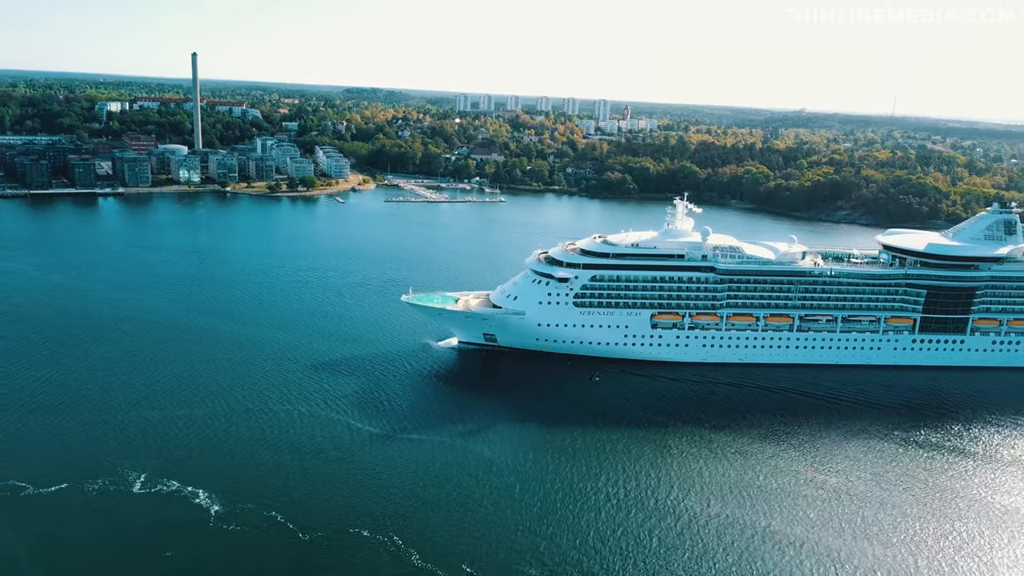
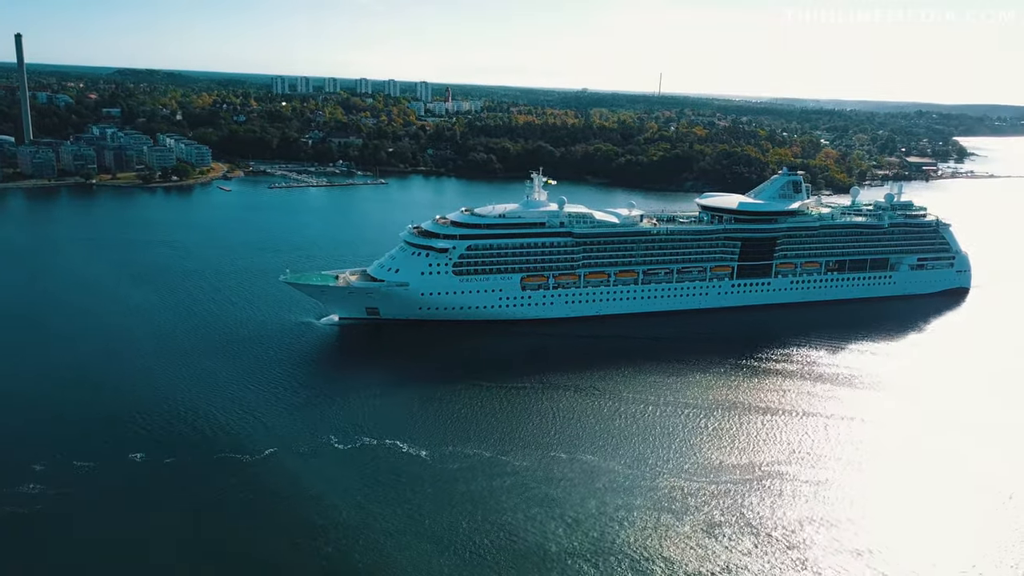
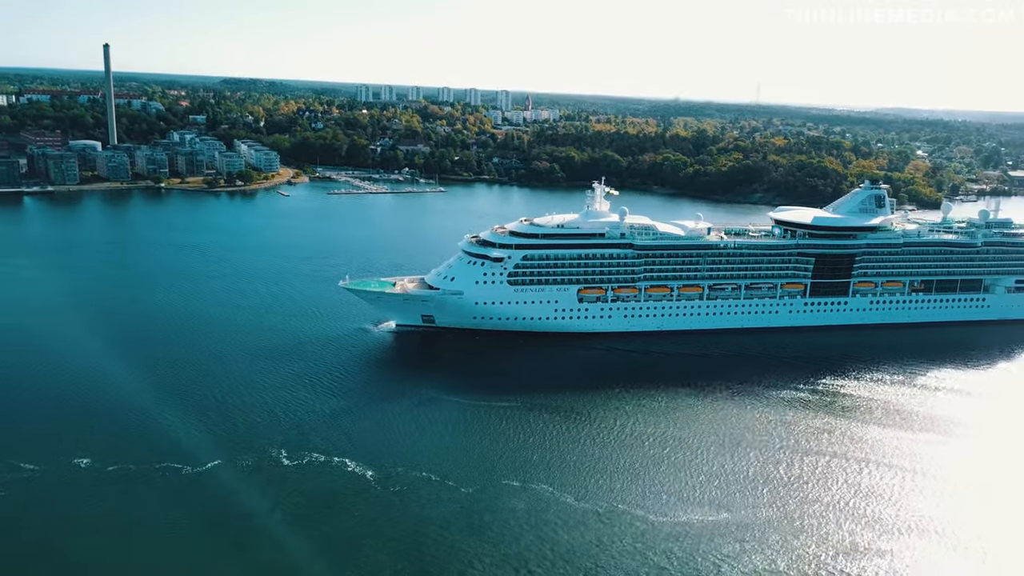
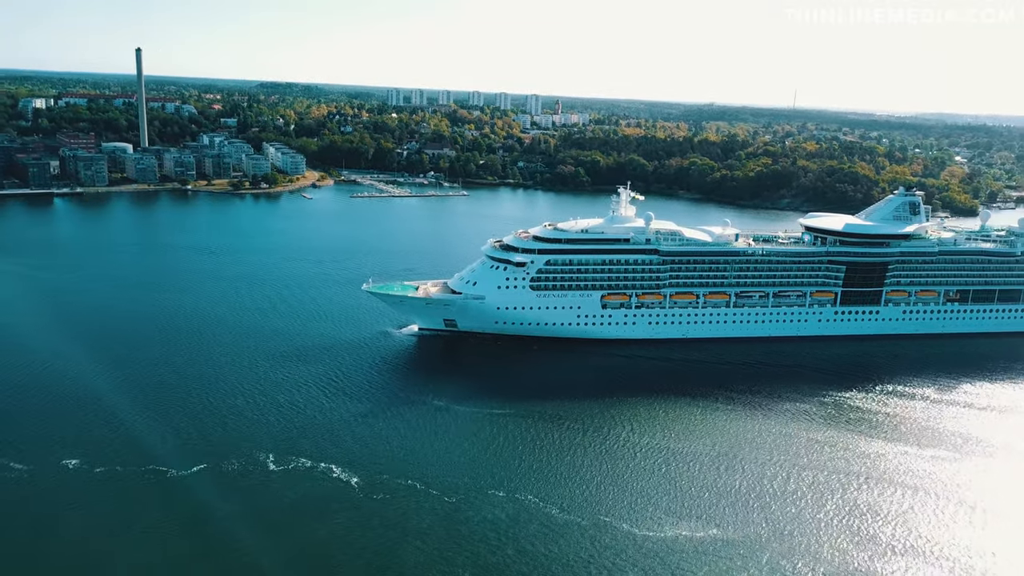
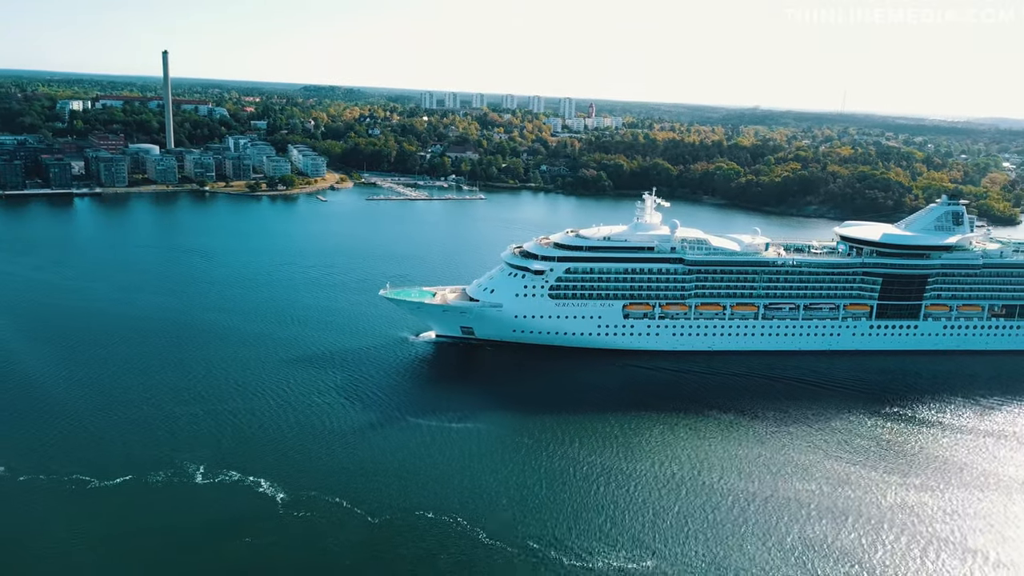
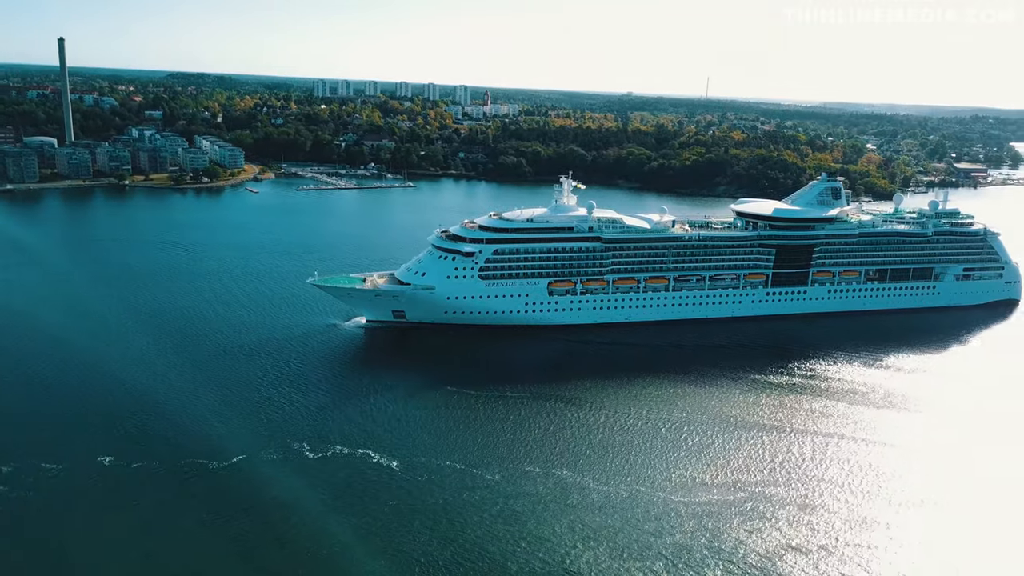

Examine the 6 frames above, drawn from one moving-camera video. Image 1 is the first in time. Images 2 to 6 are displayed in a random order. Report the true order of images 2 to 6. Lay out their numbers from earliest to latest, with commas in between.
5, 4, 3, 6, 2
